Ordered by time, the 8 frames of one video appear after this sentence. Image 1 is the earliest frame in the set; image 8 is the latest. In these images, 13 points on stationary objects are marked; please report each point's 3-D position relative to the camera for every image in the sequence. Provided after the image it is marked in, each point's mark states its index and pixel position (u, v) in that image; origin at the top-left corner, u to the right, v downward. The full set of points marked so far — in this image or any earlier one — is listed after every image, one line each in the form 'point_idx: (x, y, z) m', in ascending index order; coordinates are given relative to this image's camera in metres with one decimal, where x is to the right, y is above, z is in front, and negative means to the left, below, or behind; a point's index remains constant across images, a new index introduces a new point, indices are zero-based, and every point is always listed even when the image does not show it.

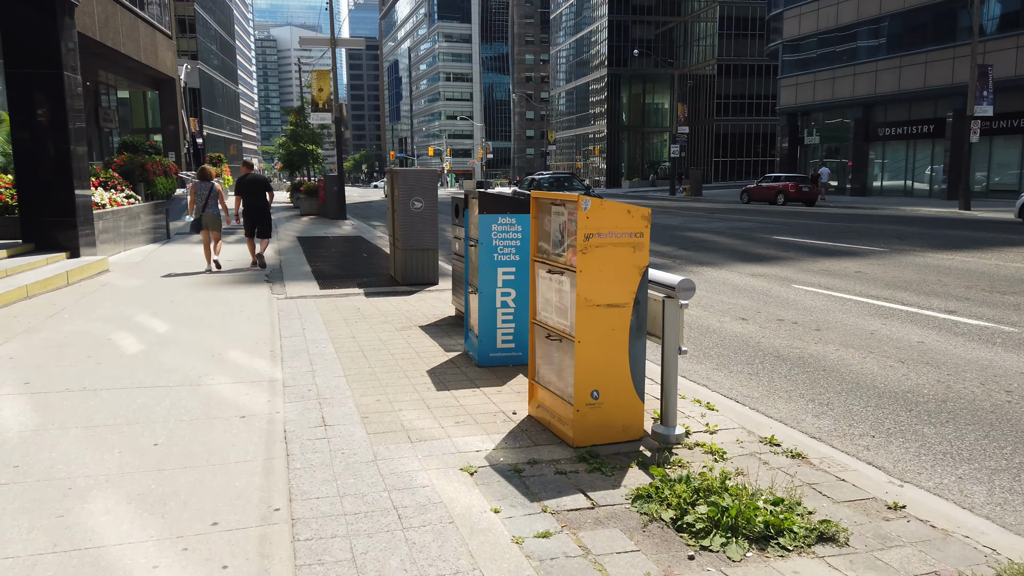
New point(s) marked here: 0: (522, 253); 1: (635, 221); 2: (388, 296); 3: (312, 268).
0: (+0.1, +0.3, +5.5) m
1: (+0.6, +0.3, +3.8) m
2: (-1.6, -0.1, +9.4) m
3: (-3.1, +0.3, +11.8) m
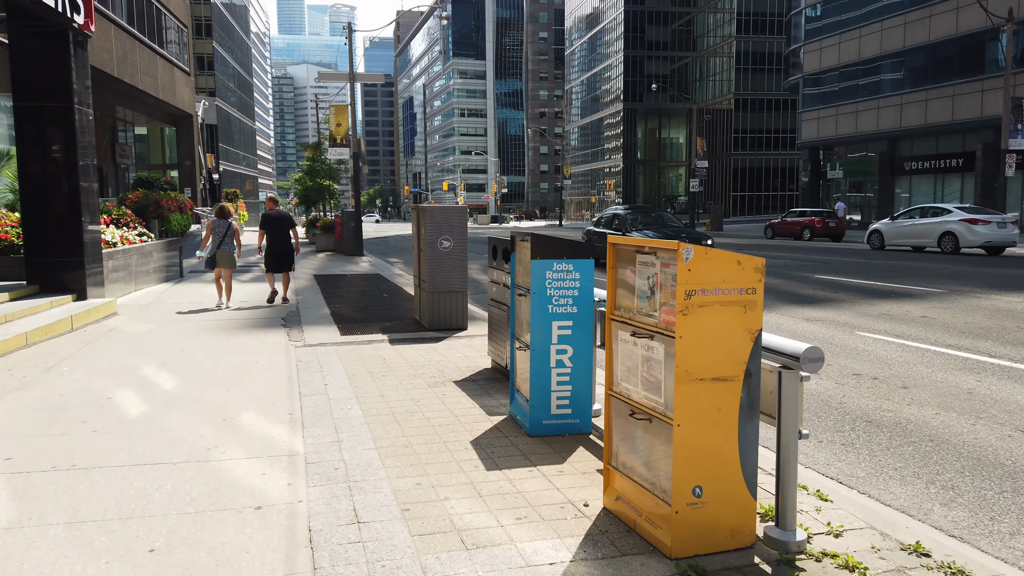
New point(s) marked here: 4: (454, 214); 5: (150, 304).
0: (+0.4, -0.1, +4.7) m
1: (+0.9, +0.1, +3.0) m
2: (-1.1, -0.6, +8.7) m
3: (-2.6, -0.3, +11.1) m
4: (-0.7, +0.9, +9.2) m
5: (-5.9, -0.3, +12.4) m
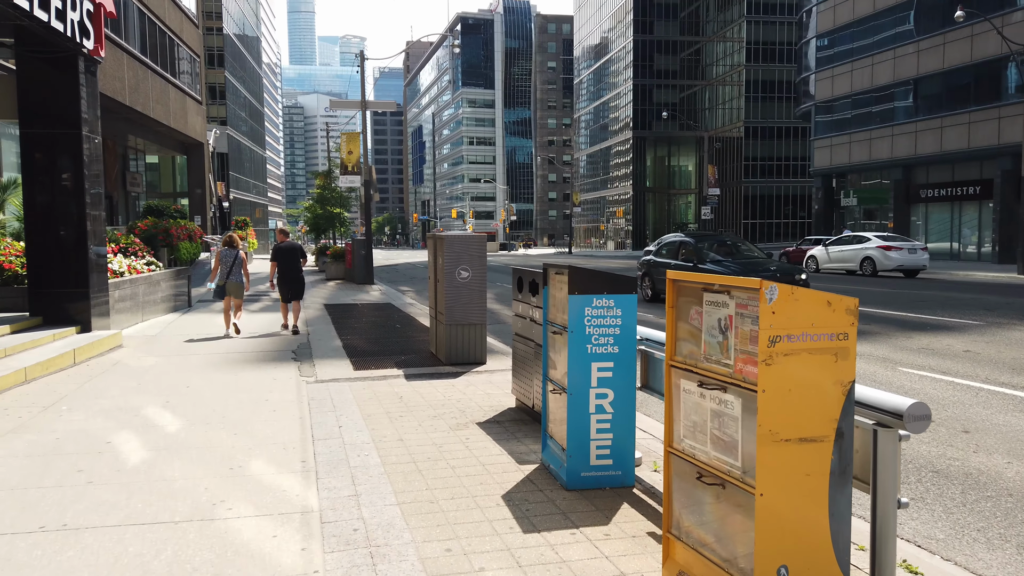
0: (+0.6, -0.3, +4.3) m
1: (+1.1, -0.1, +2.6) m
2: (-0.9, -1.0, +8.3) m
3: (-2.3, -0.8, +10.7) m
4: (-0.4, +0.6, +8.8) m
5: (-5.6, -0.8, +12.1) m
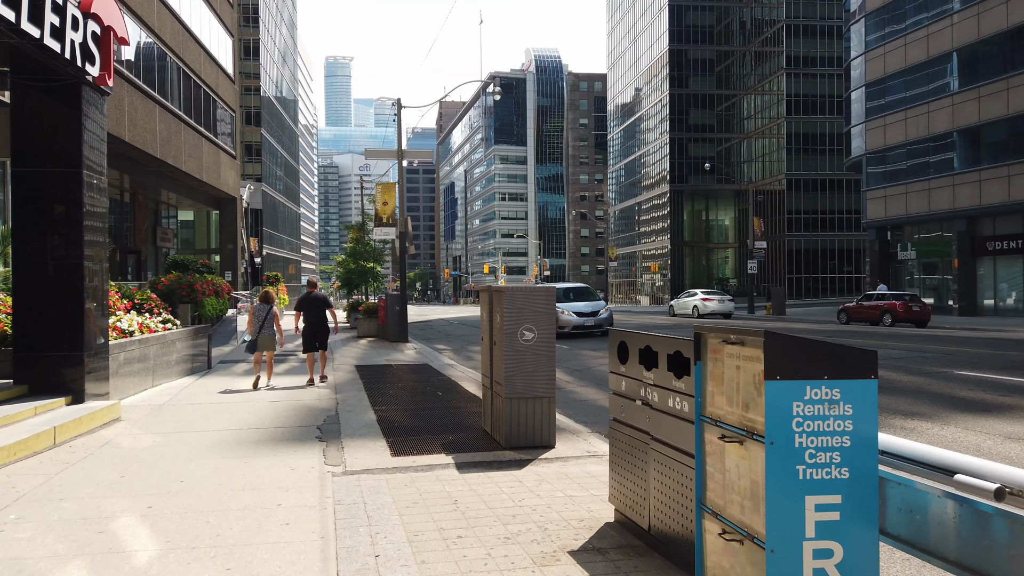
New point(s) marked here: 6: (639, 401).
0: (+1.2, -0.6, +2.6) m
1: (+1.6, -0.2, +0.9) m
2: (-0.2, -1.5, +6.5) m
3: (-1.6, -1.5, +9.0) m
4: (+0.3, -0.1, +7.1) m
5: (-4.8, -1.6, +10.5) m
6: (+0.7, -0.7, +4.4) m
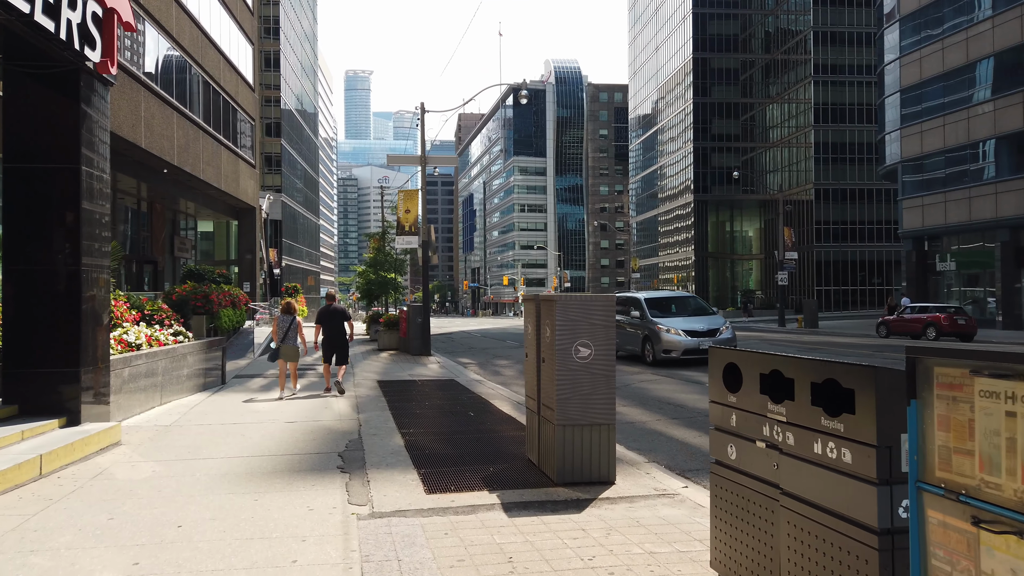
0: (+1.5, -0.6, +1.5) m
1: (+1.9, -0.2, -0.2) m
2: (+0.2, -1.6, +5.5) m
3: (-1.1, -1.6, +8.0) m
4: (+0.7, -0.1, +6.1) m
5: (-4.3, -1.7, +9.6) m
6: (+1.1, -0.7, +3.4) m
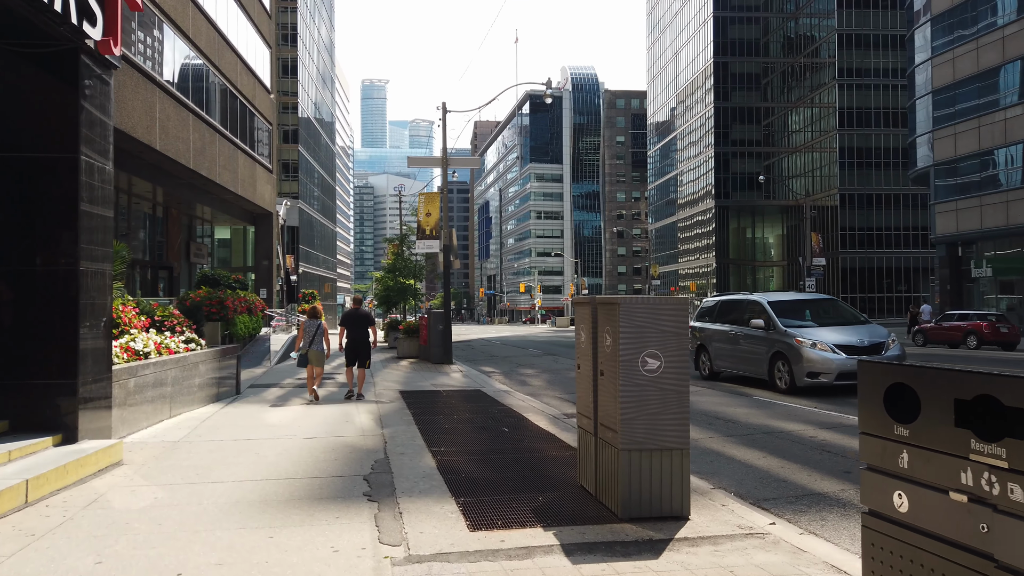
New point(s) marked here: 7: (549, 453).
0: (+1.8, -0.6, +0.6) m
1: (+2.1, -0.2, -1.1) m
2: (+0.6, -1.6, +4.6) m
3: (-0.7, -1.7, +7.2) m
4: (+1.1, -0.1, +5.3) m
5: (-3.8, -1.8, +8.8) m
6: (+1.4, -0.7, +2.5) m
7: (+0.4, -1.7, +7.7) m
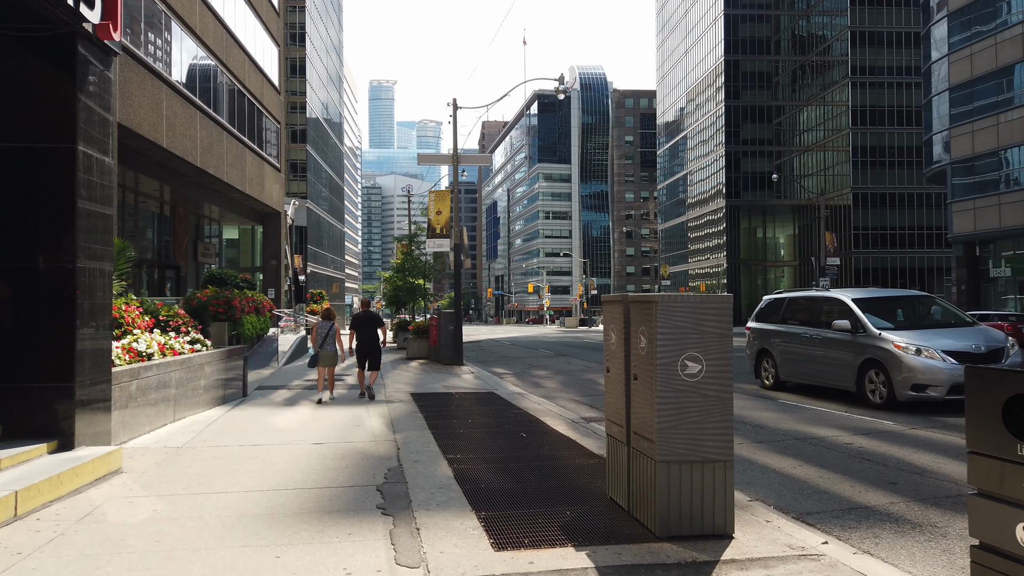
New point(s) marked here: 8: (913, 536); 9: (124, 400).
0: (+1.9, -0.5, +0.2) m
1: (+2.2, -0.1, -1.5) m
2: (+0.7, -1.6, +4.2) m
3: (-0.5, -1.6, +6.7) m
4: (+1.3, -0.1, +4.8) m
5: (-3.6, -1.7, +8.4) m
6: (+1.6, -0.6, +2.0) m
7: (+0.6, -1.6, +7.3) m
8: (+2.7, -1.7, +5.2) m
9: (-4.3, -1.2, +8.5) m
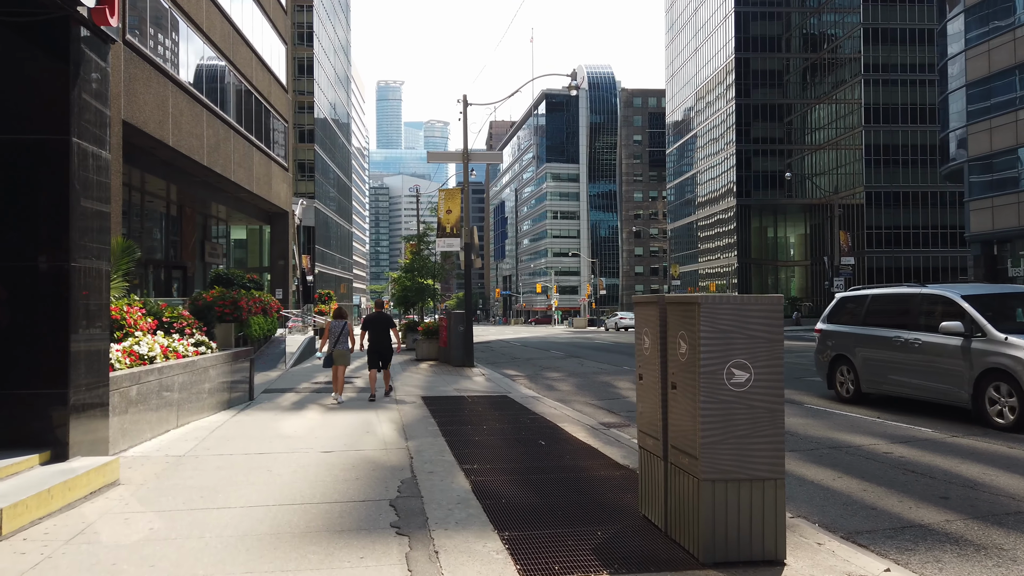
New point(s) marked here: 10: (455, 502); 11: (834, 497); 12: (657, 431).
0: (+2.0, -0.5, -0.3) m
1: (+2.3, -0.1, -2.0) m
2: (+0.9, -1.6, +3.7) m
3: (-0.3, -1.6, +6.3) m
4: (+1.4, -0.1, +4.4) m
5: (-3.4, -1.7, +8.0) m
6: (+1.7, -0.6, +1.6) m
7: (+0.7, -1.6, +6.8) m
8: (+2.9, -1.7, +4.7) m
9: (-4.1, -1.2, +8.1) m
10: (-0.4, -1.6, +5.9) m
11: (+2.7, -1.7, +6.4) m
12: (+0.9, -0.9, +4.9) m
